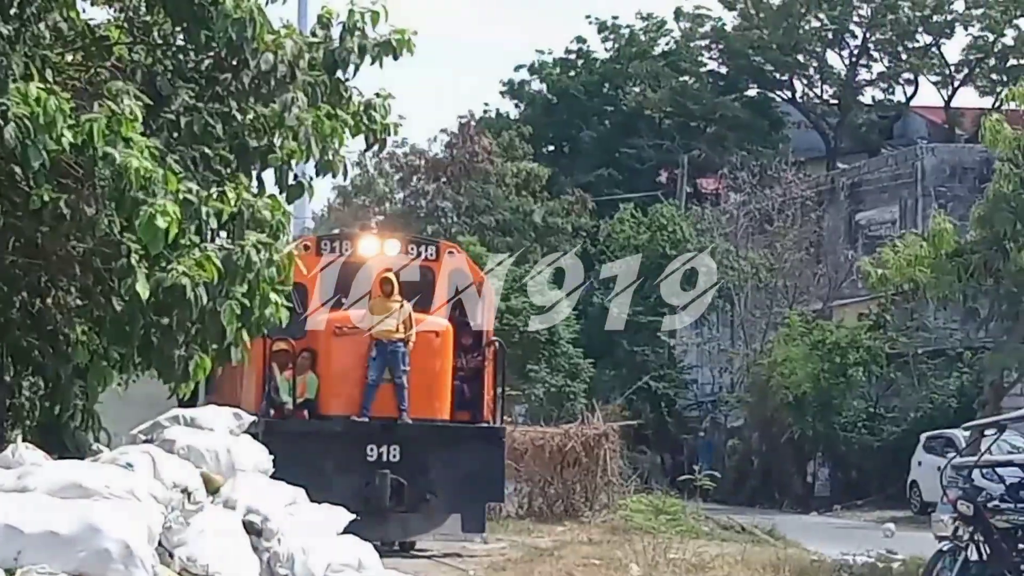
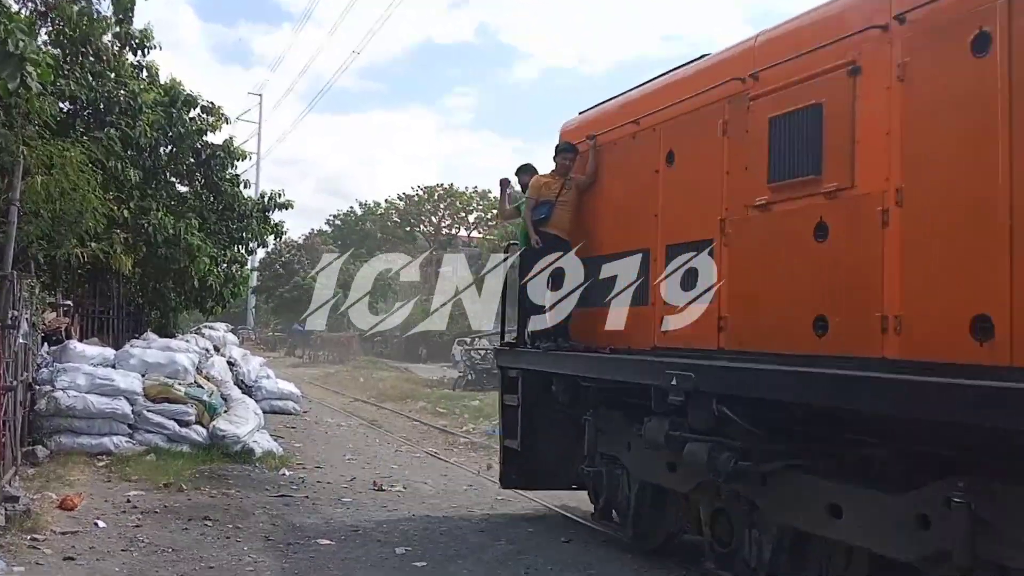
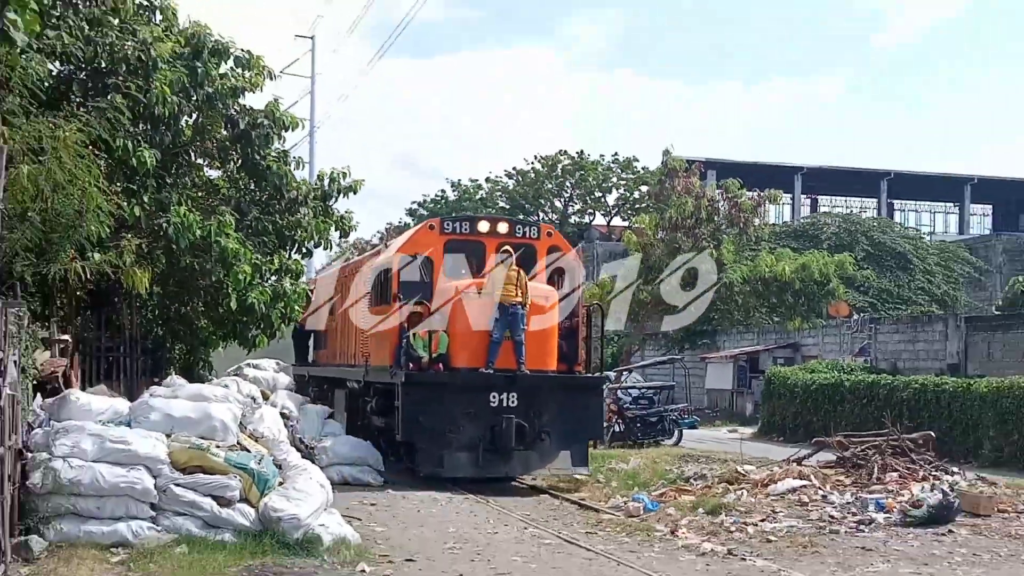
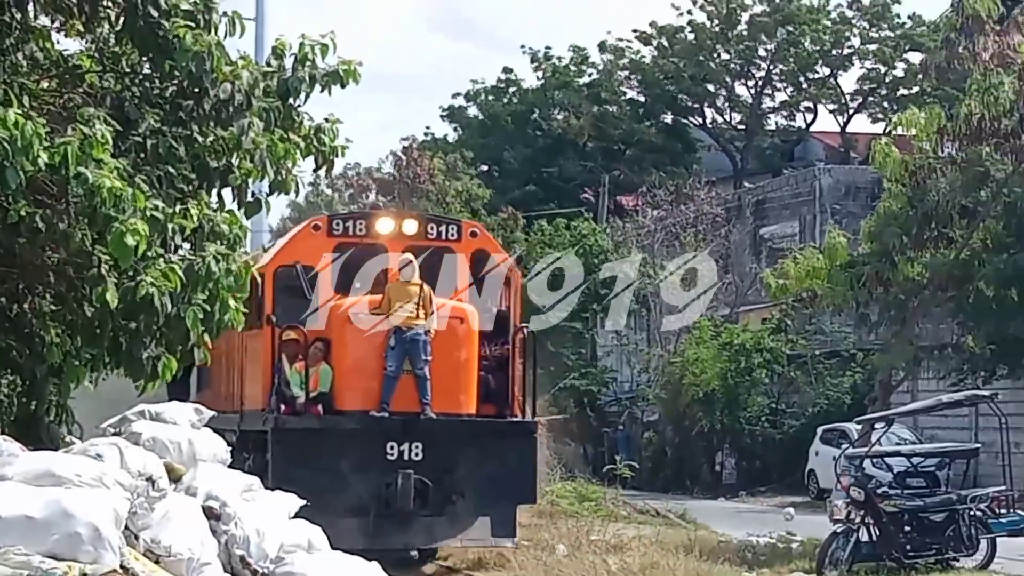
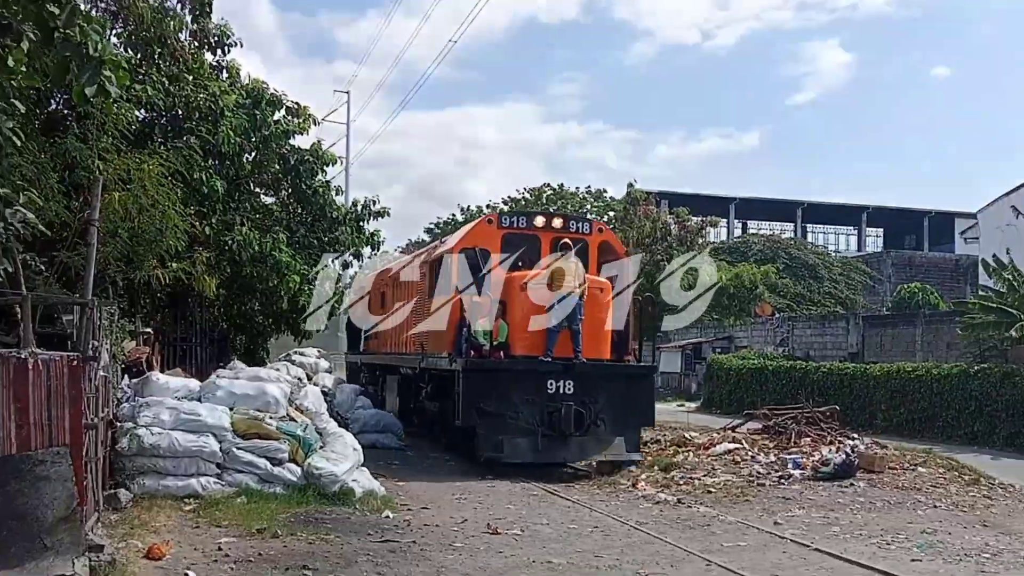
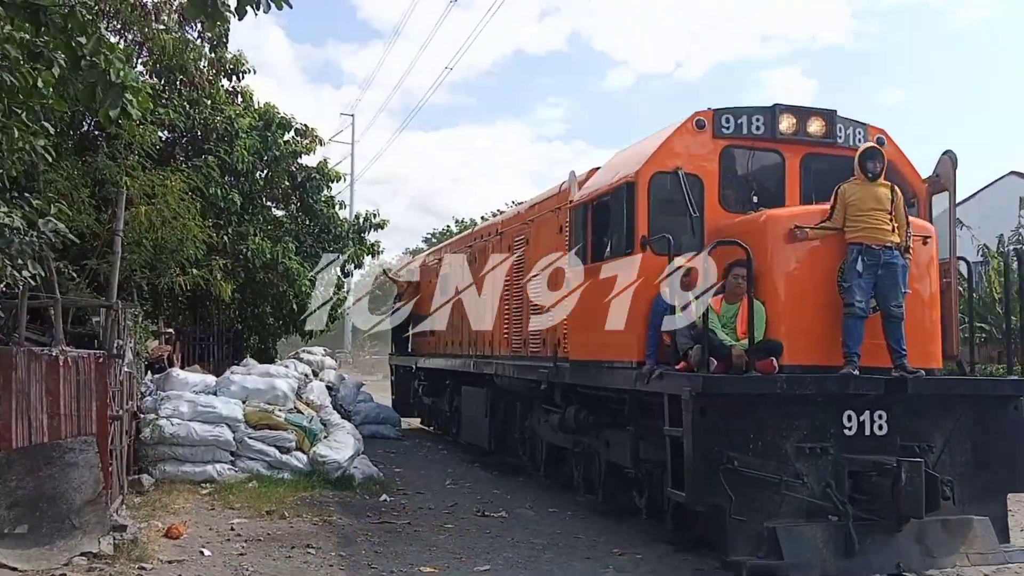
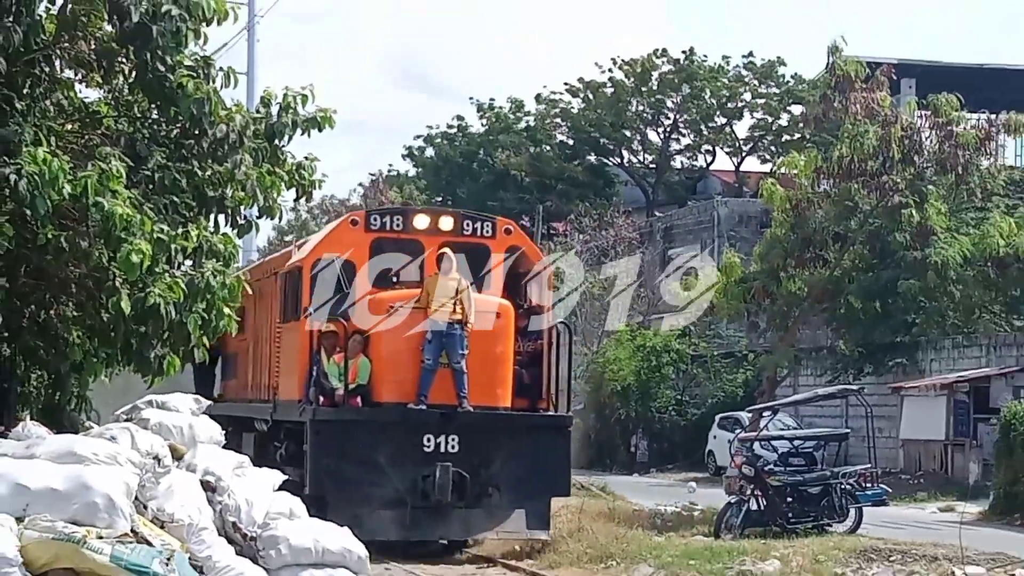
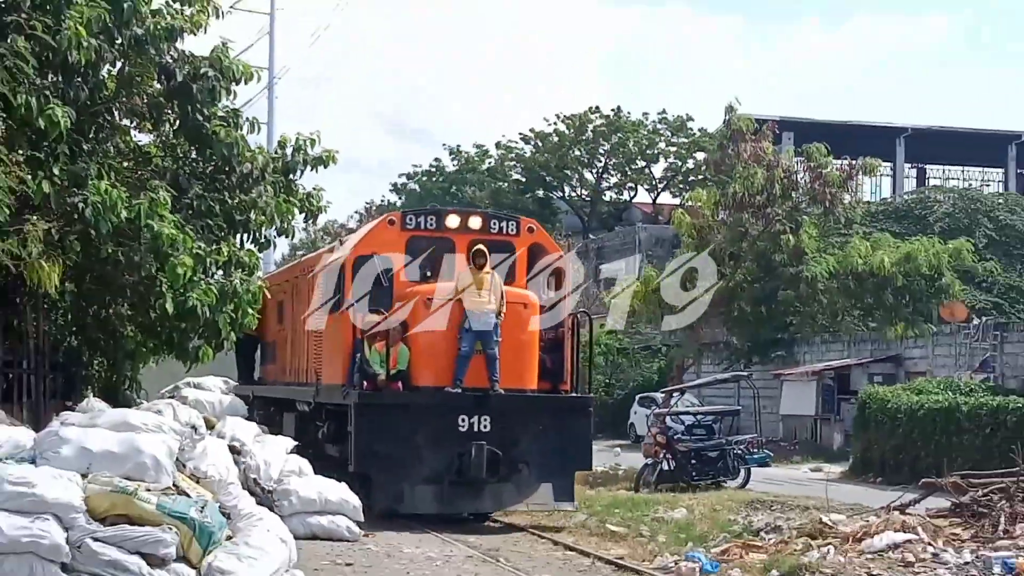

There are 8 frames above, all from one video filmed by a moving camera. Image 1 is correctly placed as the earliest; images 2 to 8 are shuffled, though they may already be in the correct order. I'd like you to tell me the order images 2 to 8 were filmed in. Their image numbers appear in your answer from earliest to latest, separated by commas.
4, 7, 8, 3, 5, 6, 2
